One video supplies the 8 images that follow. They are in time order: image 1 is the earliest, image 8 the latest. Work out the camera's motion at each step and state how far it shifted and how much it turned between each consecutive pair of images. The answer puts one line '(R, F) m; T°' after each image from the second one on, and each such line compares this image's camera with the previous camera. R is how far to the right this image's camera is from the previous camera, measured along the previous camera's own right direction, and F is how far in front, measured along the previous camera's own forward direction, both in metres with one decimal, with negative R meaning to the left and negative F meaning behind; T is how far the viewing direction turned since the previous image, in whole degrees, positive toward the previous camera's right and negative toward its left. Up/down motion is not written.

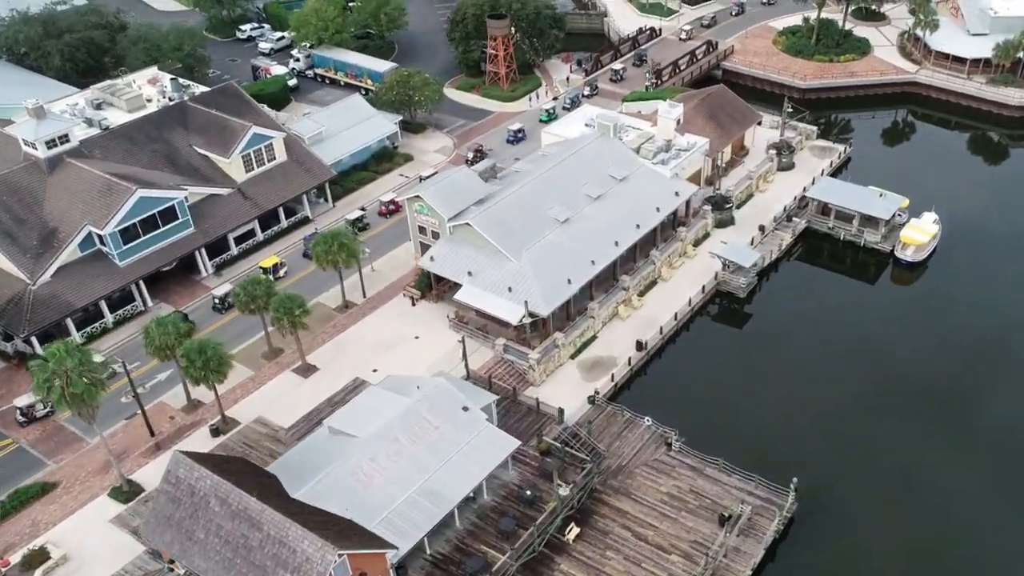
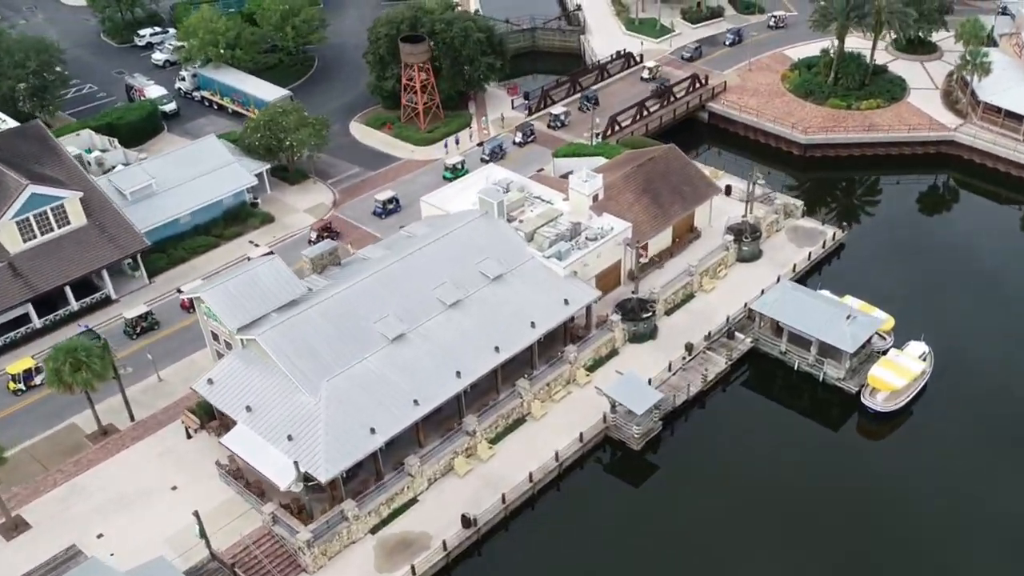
(+14.4, +18.6) m; -6°
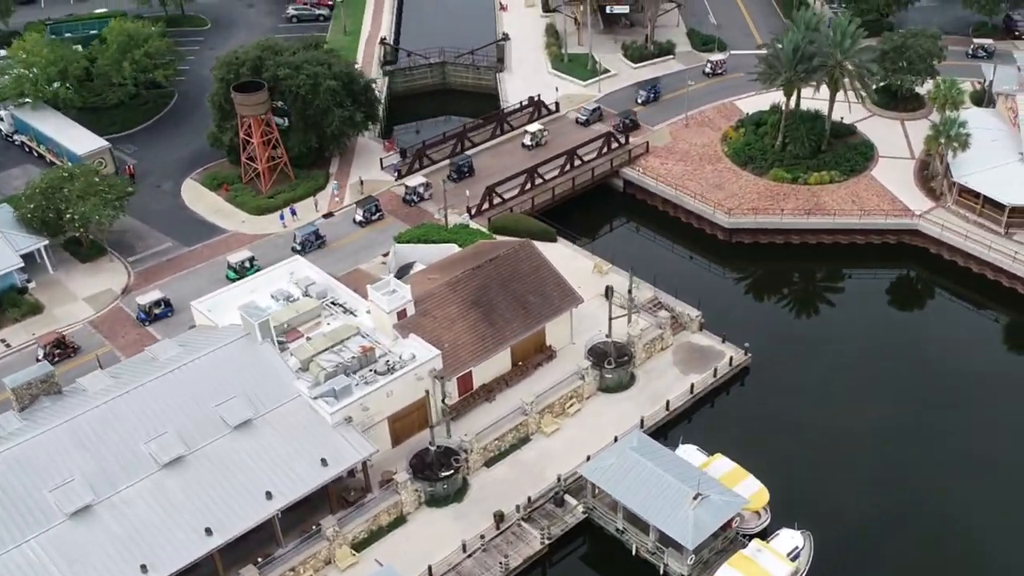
(+13.0, +14.0) m; -4°
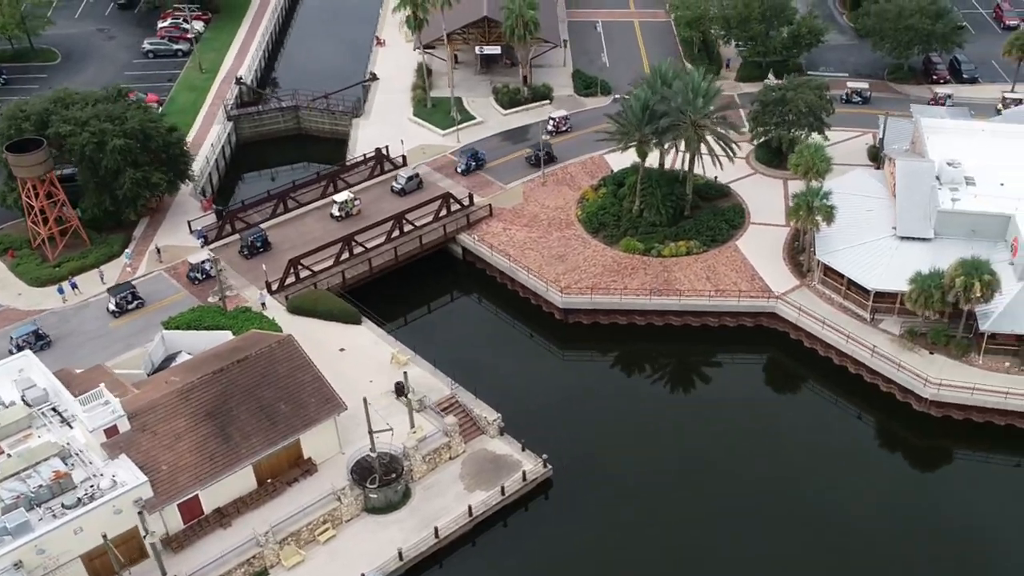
(+11.3, +7.2) m; -1°
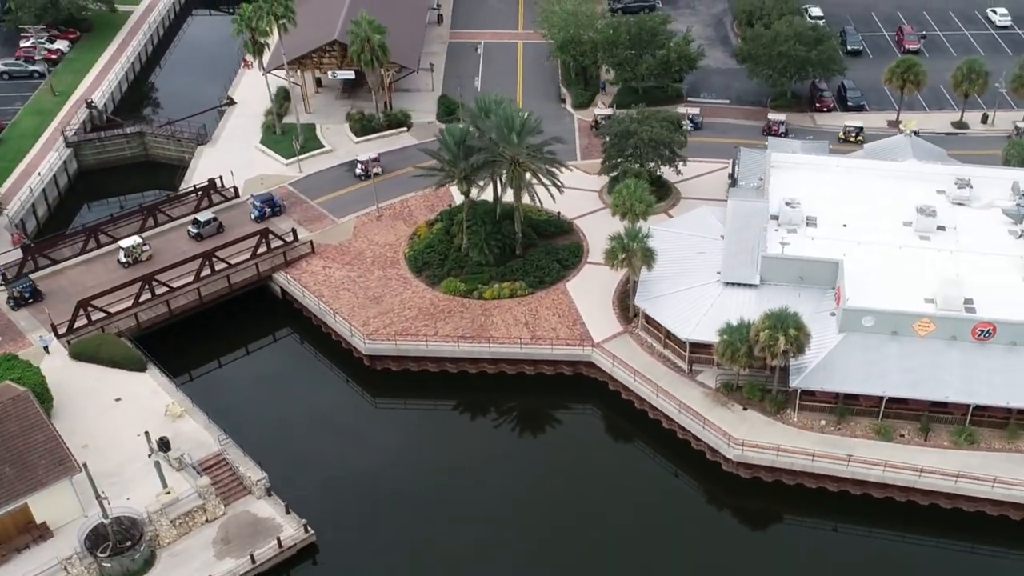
(+10.4, +3.3) m; -1°
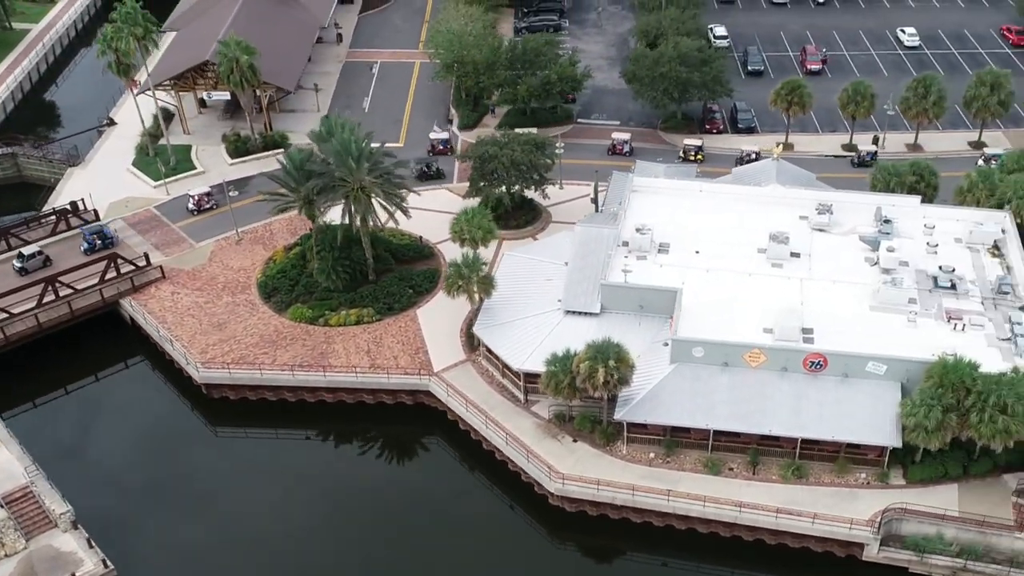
(+7.9, +1.0) m; 0°
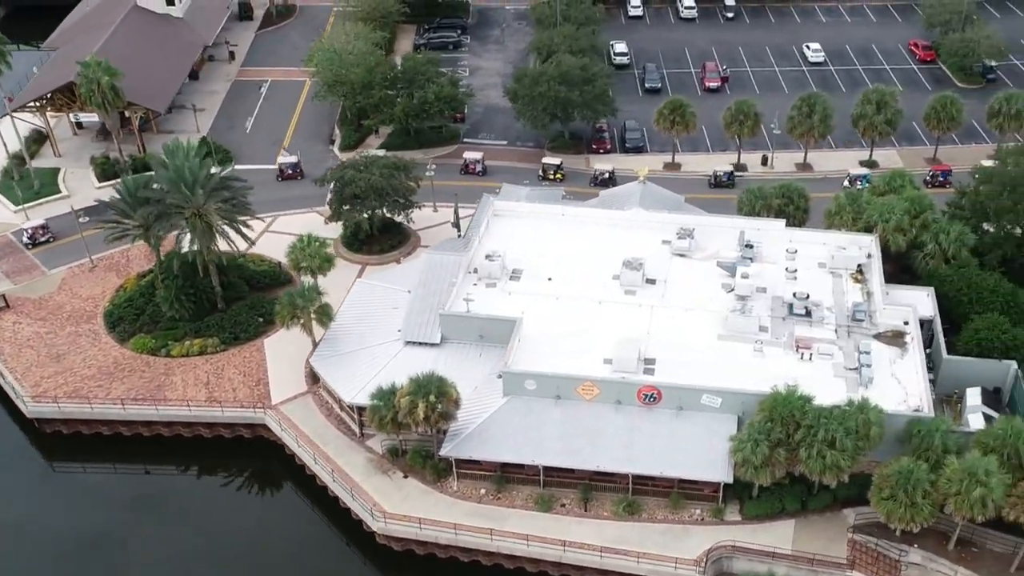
(+7.1, +1.5) m; 0°
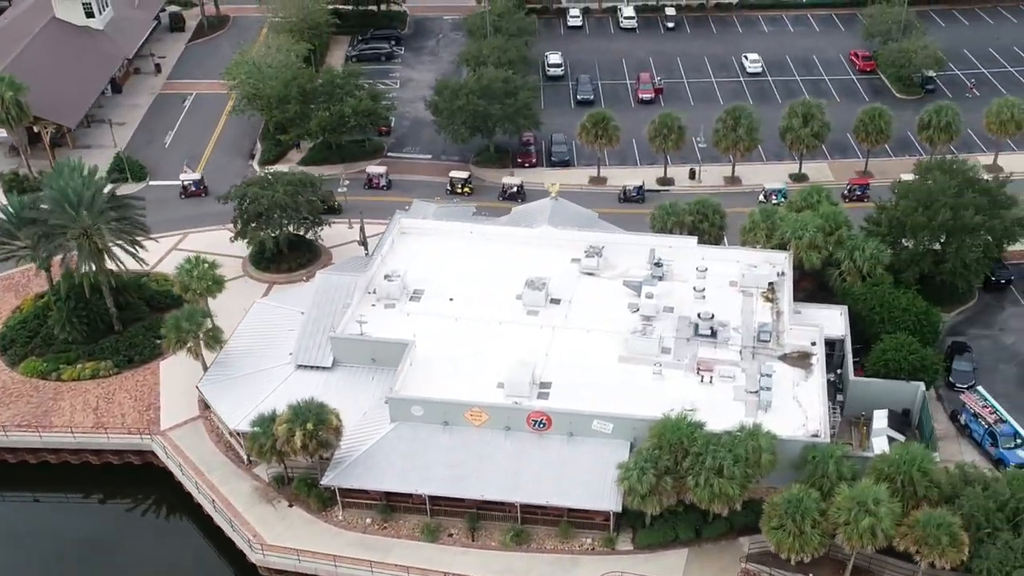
(+4.4, +1.4) m; 0°
